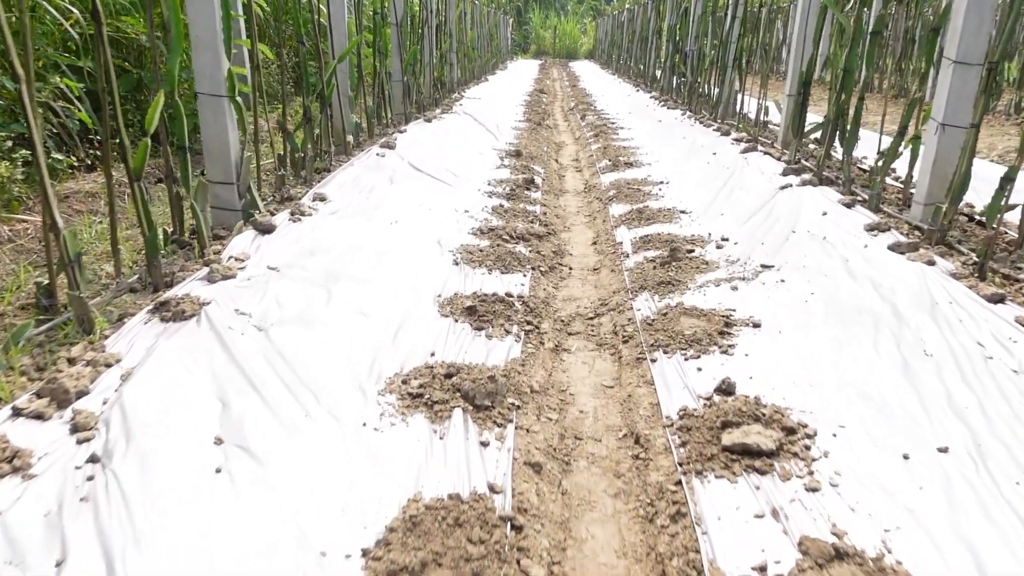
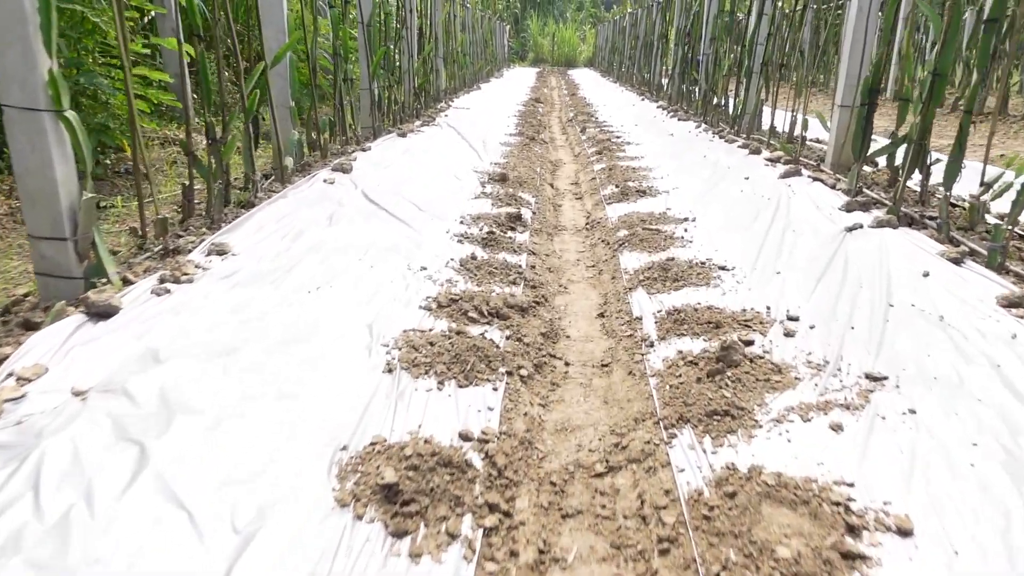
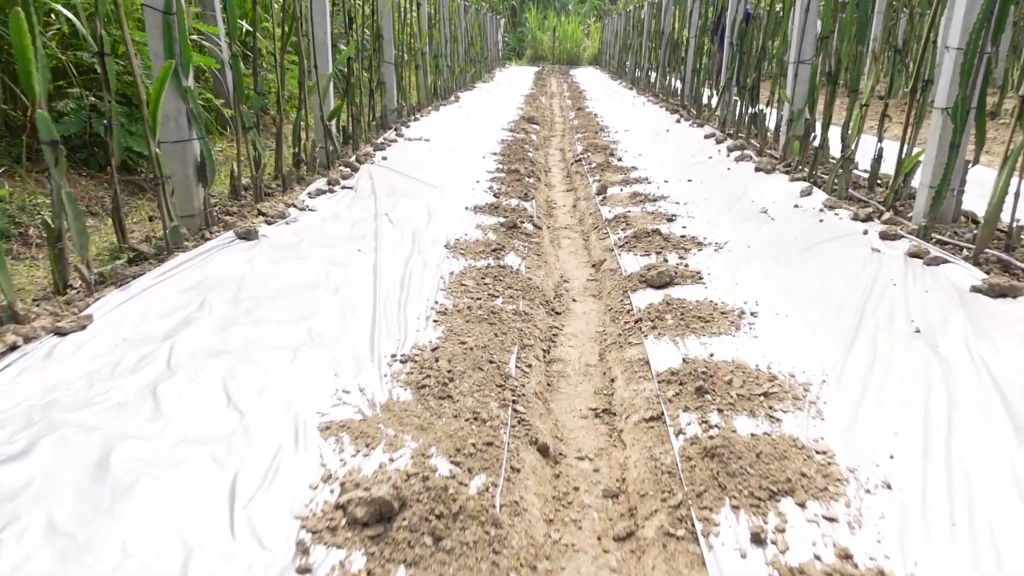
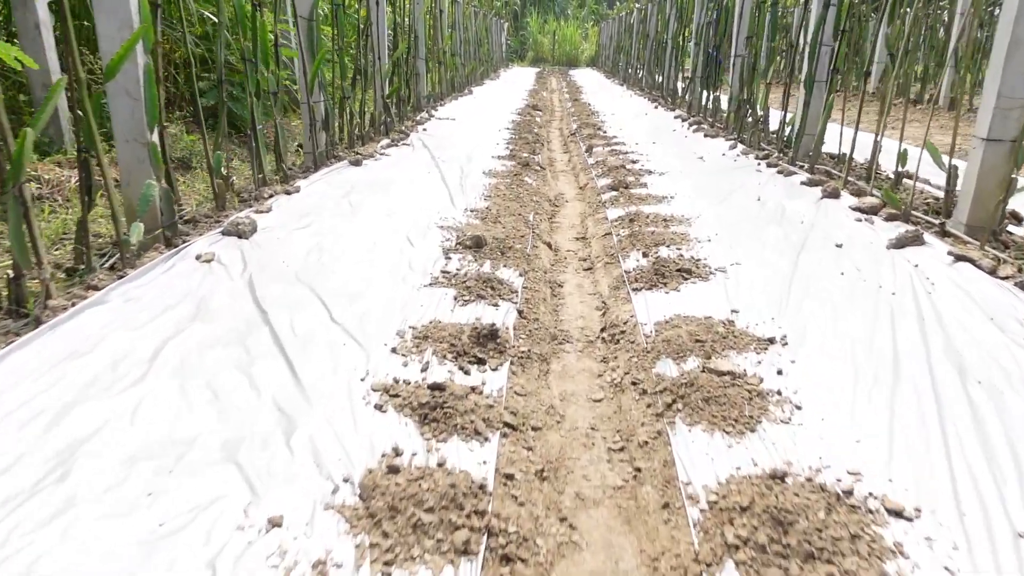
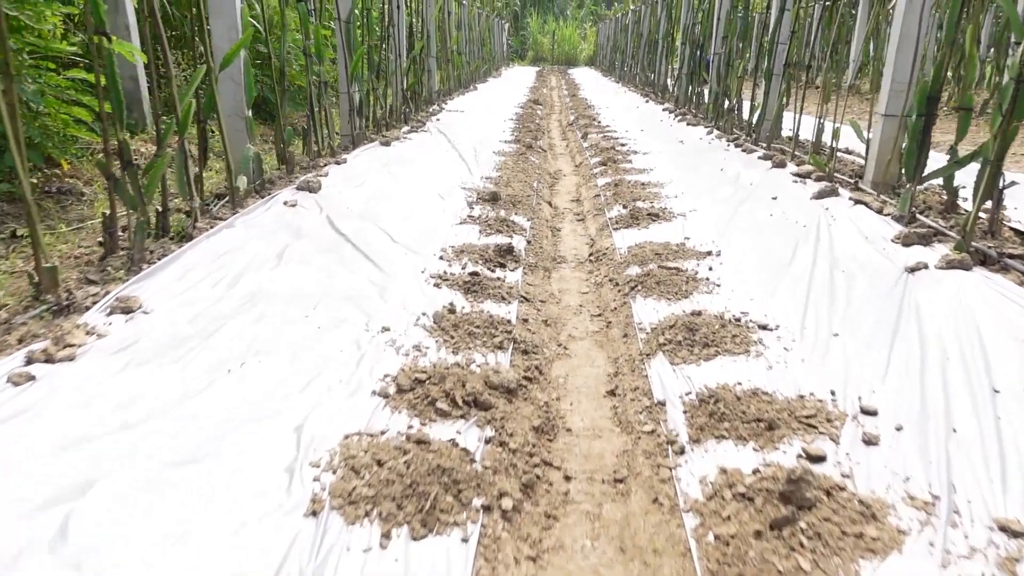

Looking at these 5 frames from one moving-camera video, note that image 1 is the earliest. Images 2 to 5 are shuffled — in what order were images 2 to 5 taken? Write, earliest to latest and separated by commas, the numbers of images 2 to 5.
2, 5, 4, 3
